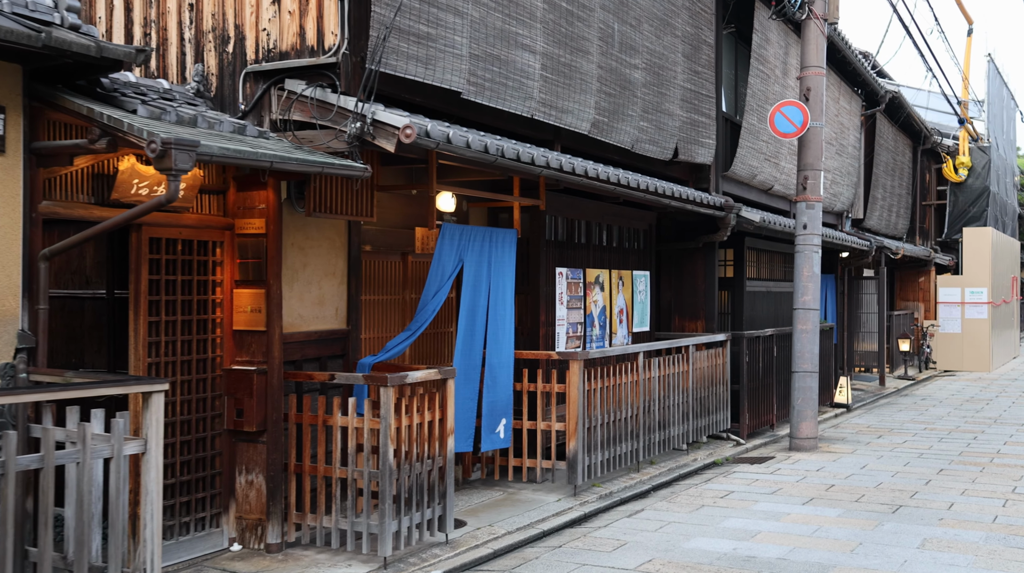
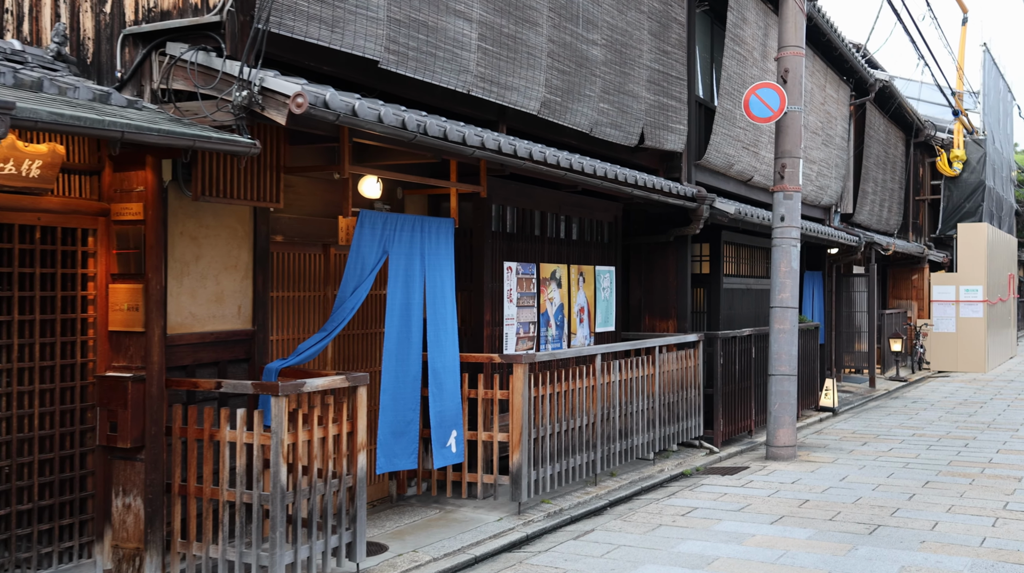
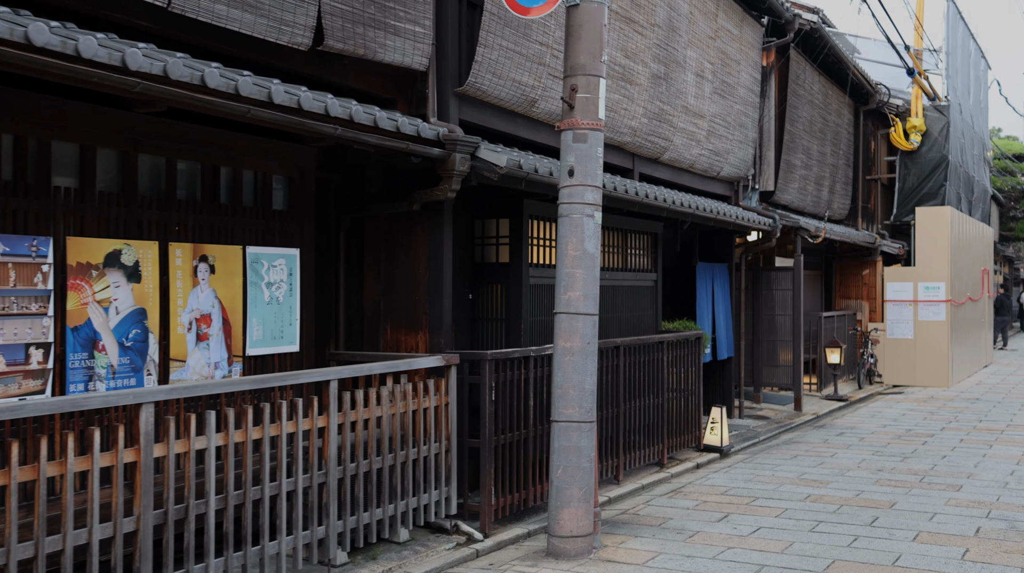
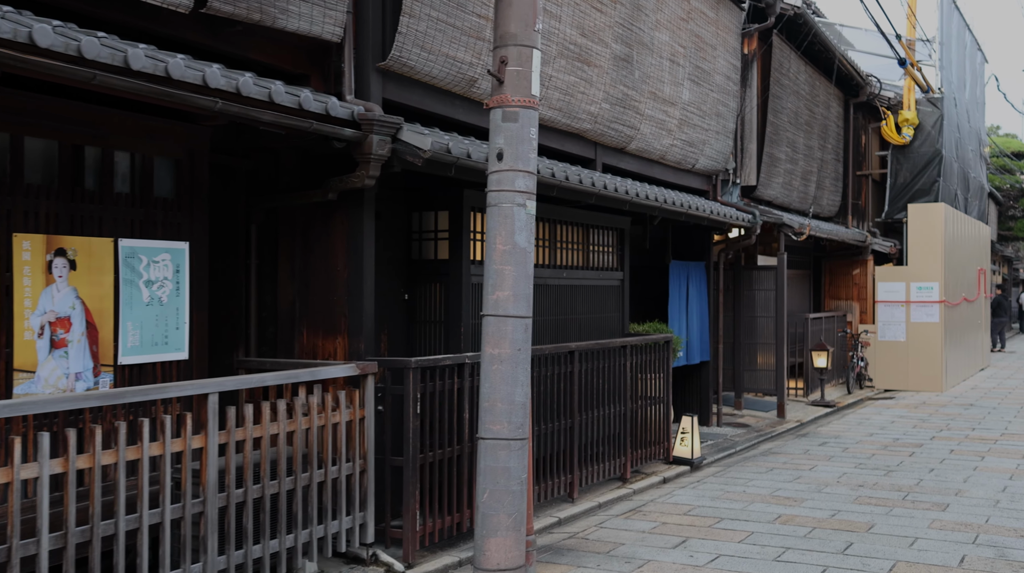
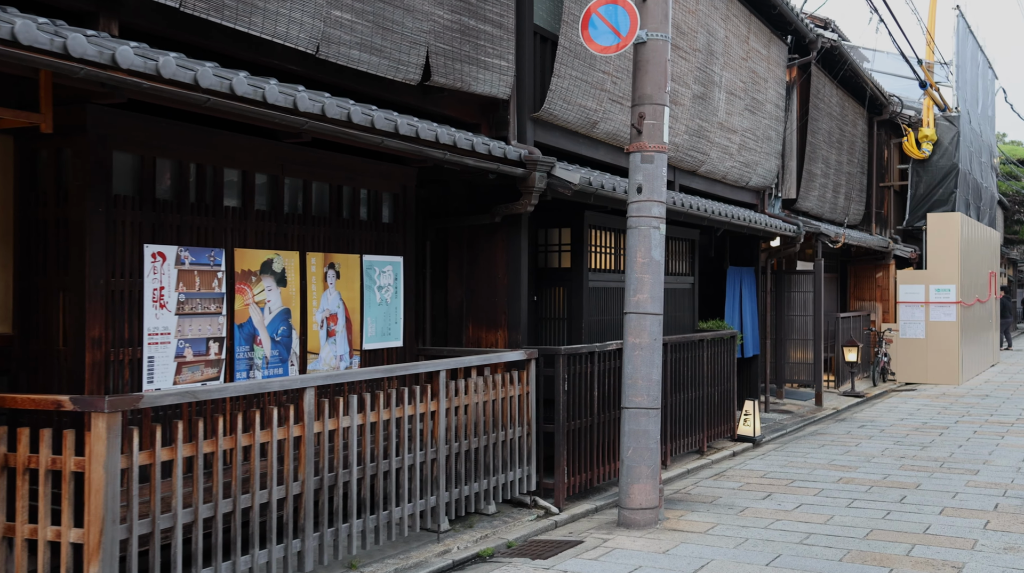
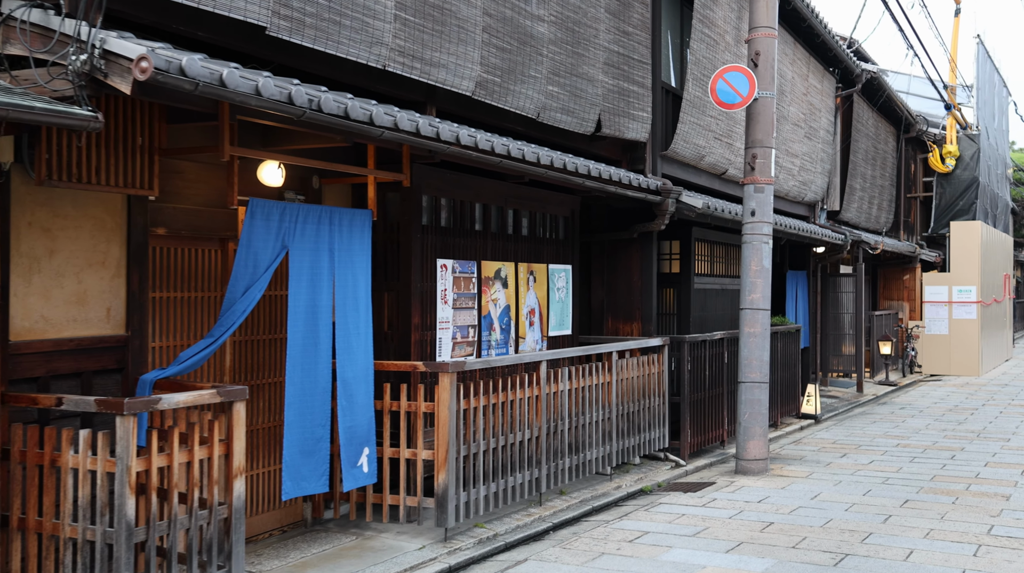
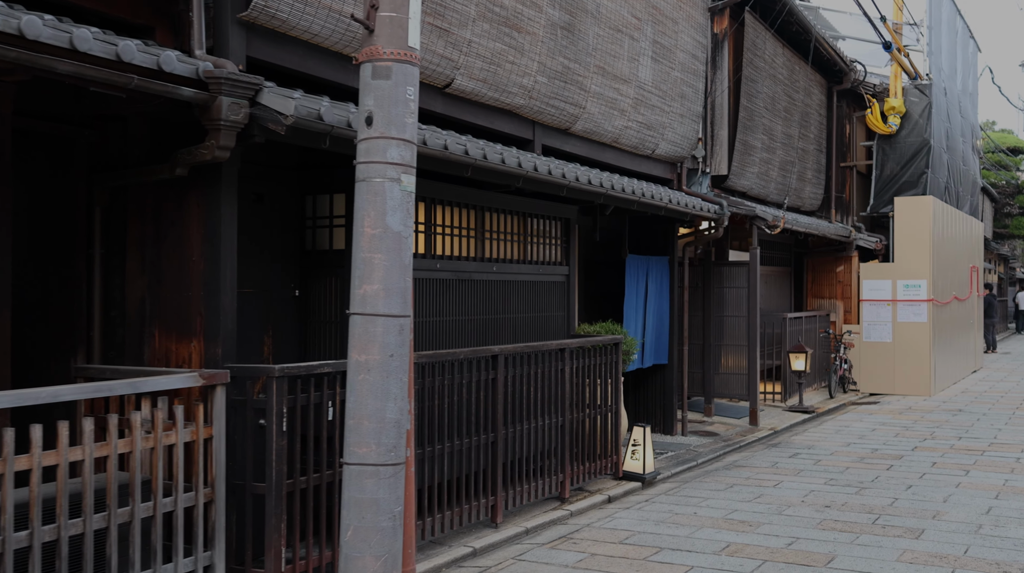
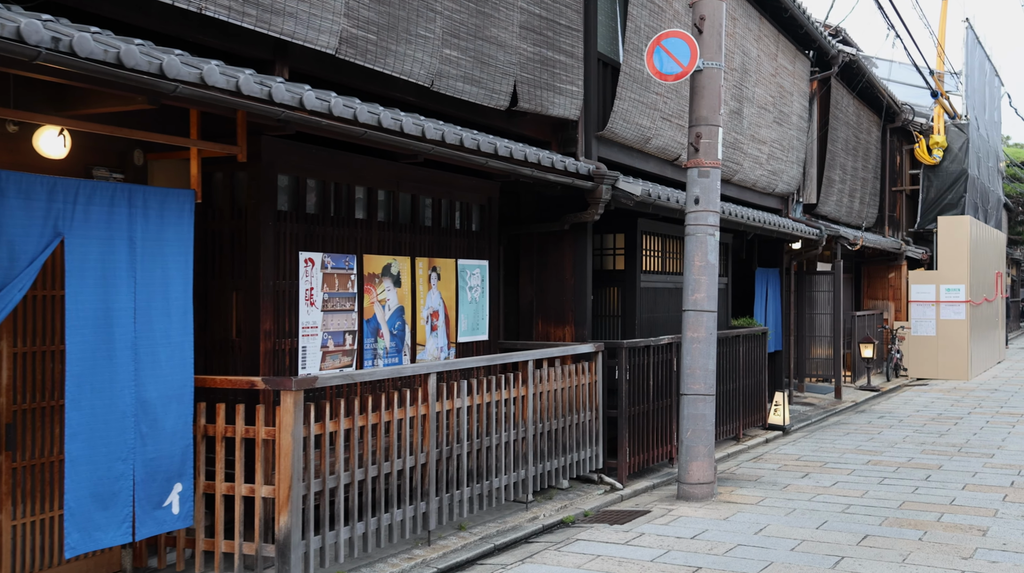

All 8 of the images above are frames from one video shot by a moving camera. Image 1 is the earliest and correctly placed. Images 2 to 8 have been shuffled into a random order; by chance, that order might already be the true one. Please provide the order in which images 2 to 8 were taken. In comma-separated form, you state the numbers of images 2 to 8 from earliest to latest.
2, 6, 8, 5, 3, 4, 7
